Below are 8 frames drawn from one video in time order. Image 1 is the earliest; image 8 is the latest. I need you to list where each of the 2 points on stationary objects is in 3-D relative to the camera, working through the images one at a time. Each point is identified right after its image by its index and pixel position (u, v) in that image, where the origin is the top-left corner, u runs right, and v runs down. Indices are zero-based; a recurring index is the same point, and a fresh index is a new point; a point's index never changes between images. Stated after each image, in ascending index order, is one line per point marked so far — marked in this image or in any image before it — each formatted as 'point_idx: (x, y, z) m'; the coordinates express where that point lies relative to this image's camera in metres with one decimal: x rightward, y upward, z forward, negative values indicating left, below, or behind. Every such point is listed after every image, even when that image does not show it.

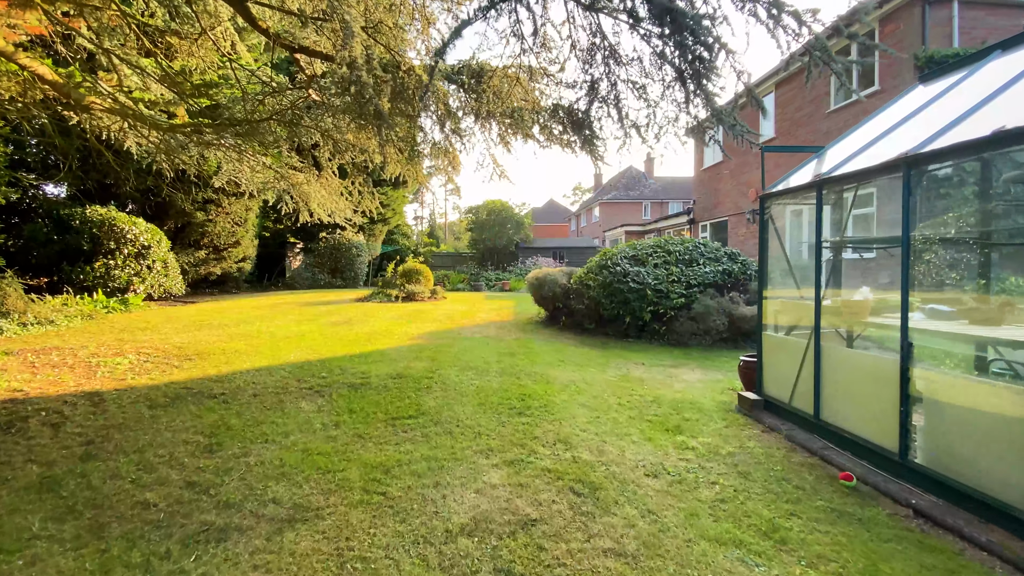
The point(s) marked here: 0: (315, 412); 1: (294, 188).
0: (-1.3, -0.9, +3.3) m
1: (-4.1, +1.8, +9.1) m
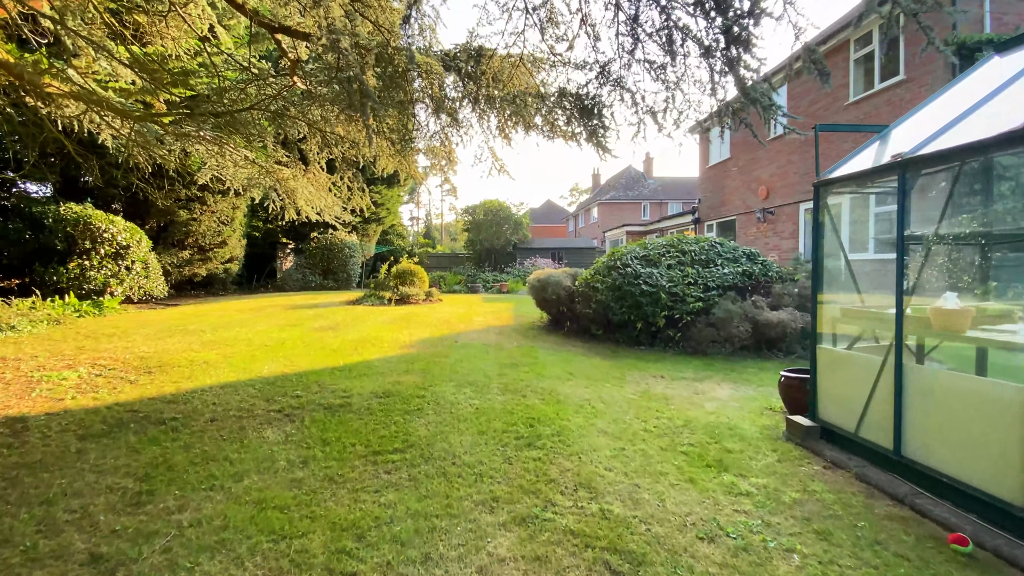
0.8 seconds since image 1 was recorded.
0: (-1.3, -0.9, +2.7) m
1: (-4.1, +1.8, +8.6) m
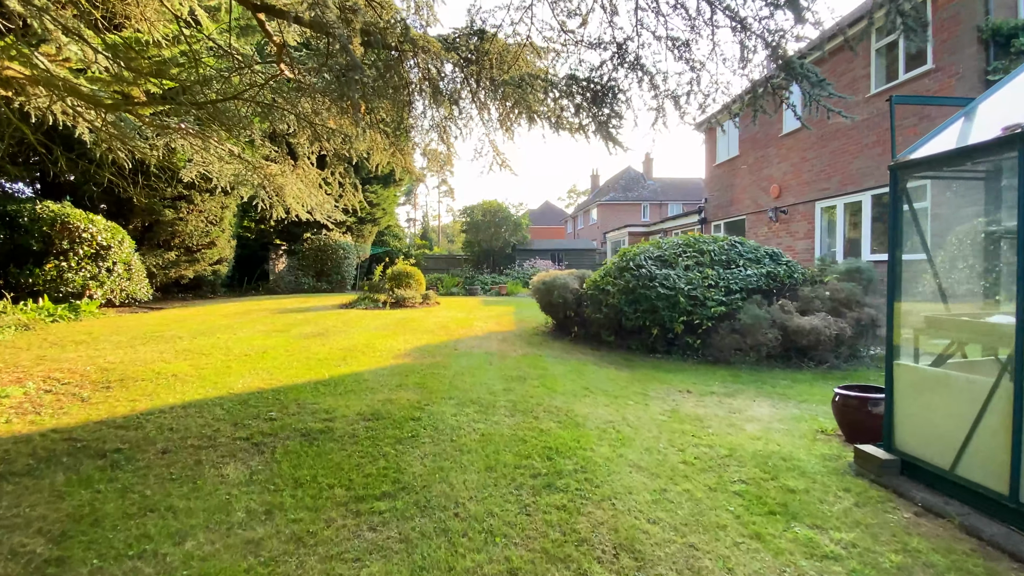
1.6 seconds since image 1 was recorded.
0: (-1.2, -0.9, +2.2) m
1: (-4.1, +1.8, +8.0) m
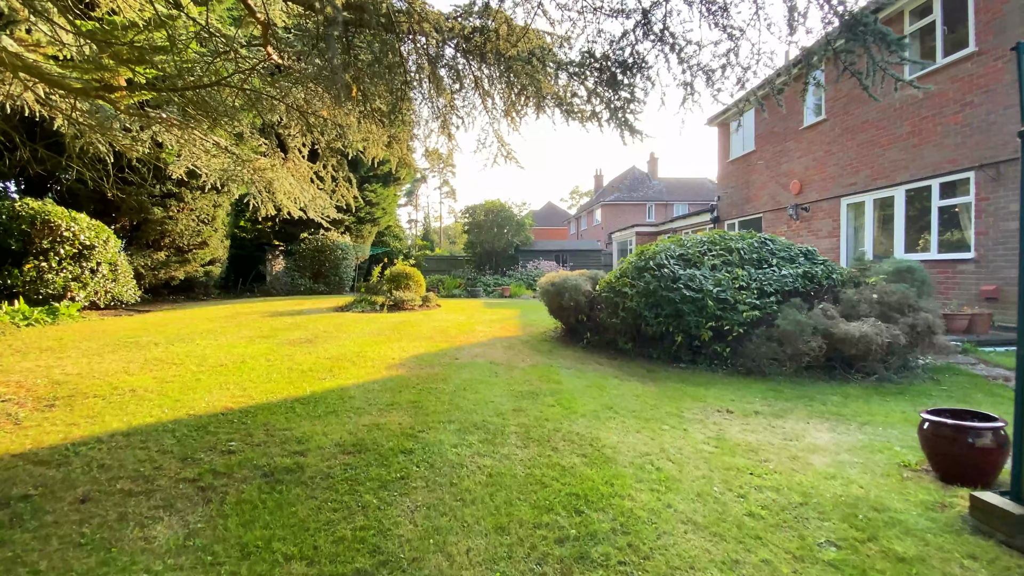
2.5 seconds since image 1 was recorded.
0: (-1.2, -0.9, +1.6) m
1: (-4.0, +1.7, +7.5) m
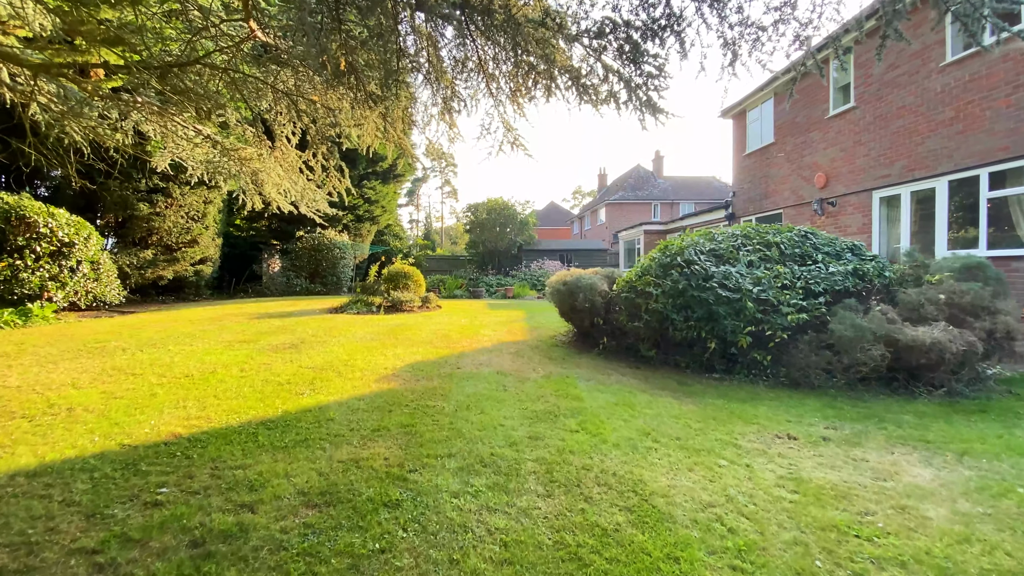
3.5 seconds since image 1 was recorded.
0: (-1.1, -0.9, +1.0) m
1: (-3.9, +1.7, +6.9) m
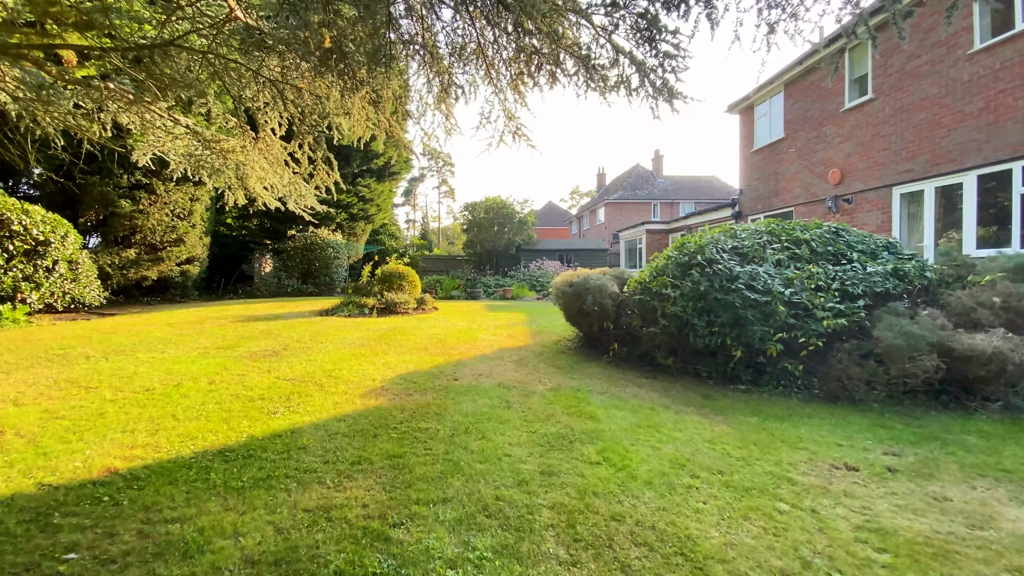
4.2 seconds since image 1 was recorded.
0: (-1.0, -0.9, +0.6) m
1: (-3.9, +1.7, +6.4) m
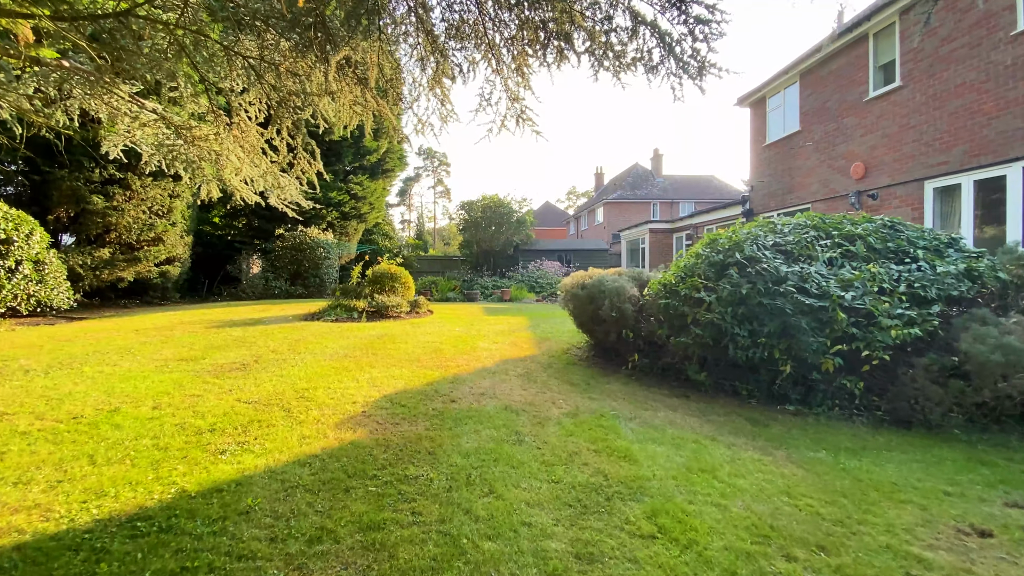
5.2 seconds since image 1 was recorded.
0: (-1.0, -0.9, 0.0) m
1: (-3.8, +1.7, +5.8) m
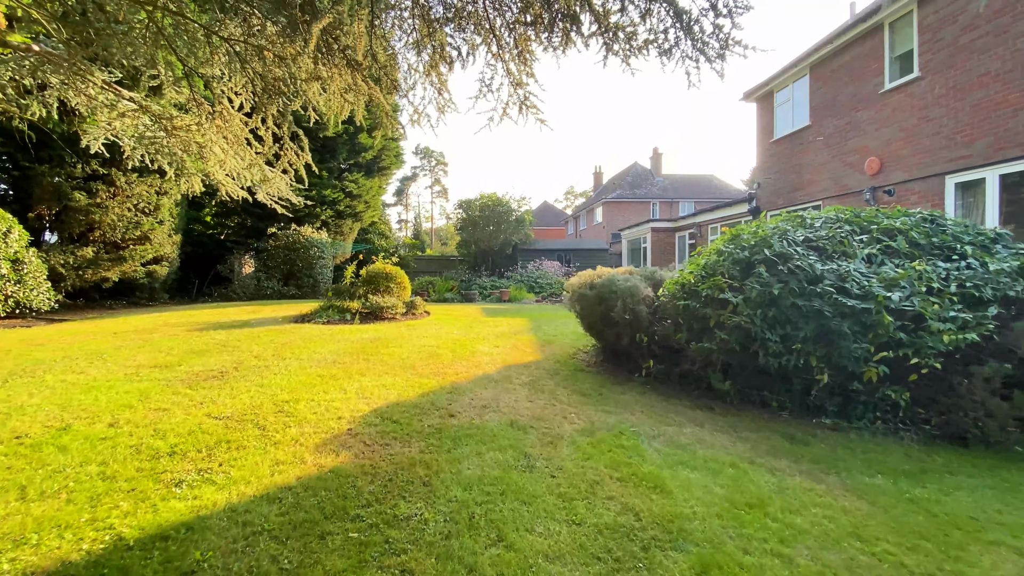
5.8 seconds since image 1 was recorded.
0: (-0.9, -0.9, -0.4) m
1: (-3.8, +1.7, +5.4) m
